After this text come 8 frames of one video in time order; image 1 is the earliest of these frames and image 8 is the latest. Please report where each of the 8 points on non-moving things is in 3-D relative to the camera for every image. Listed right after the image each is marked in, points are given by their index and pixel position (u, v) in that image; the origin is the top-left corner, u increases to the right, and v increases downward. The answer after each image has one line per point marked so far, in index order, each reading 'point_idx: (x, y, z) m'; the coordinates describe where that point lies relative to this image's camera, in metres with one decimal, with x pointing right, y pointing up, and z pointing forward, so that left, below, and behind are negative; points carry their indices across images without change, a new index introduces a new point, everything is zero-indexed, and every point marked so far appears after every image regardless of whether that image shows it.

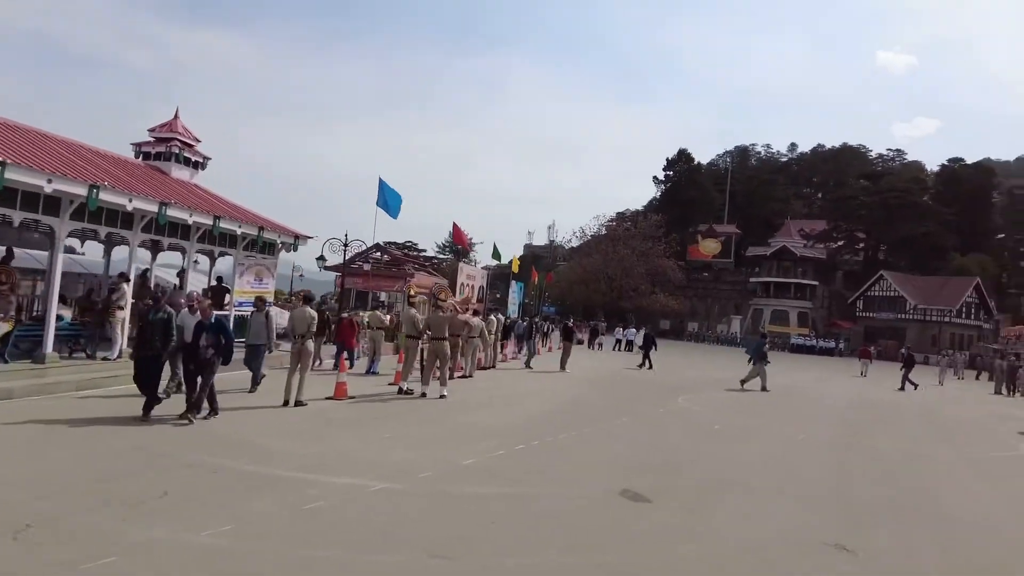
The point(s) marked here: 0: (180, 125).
0: (-9.5, +4.7, +18.6) m
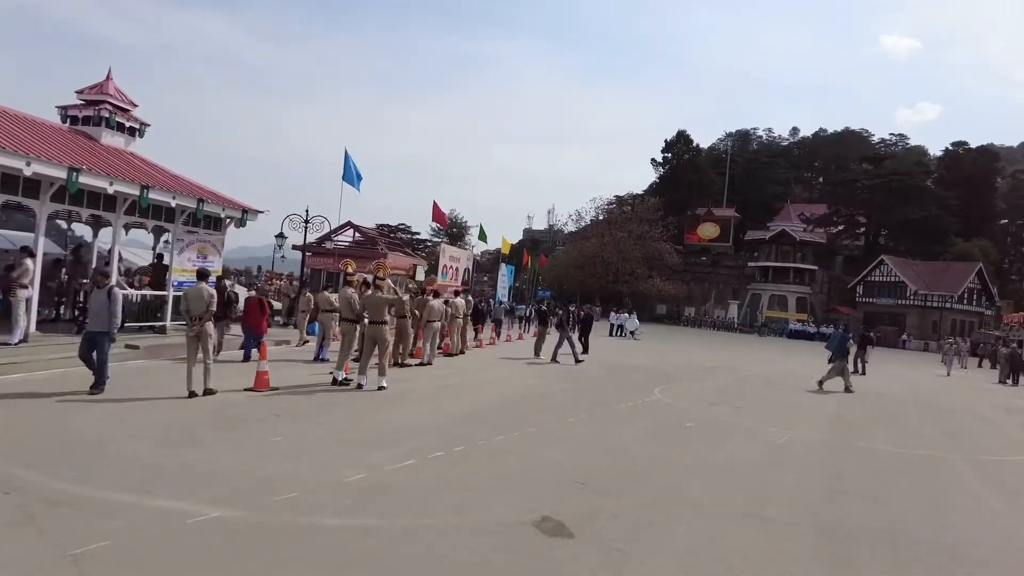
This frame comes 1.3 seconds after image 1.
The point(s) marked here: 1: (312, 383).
0: (-10.4, +5.2, +16.9) m
1: (-3.8, -1.8, +12.3) m
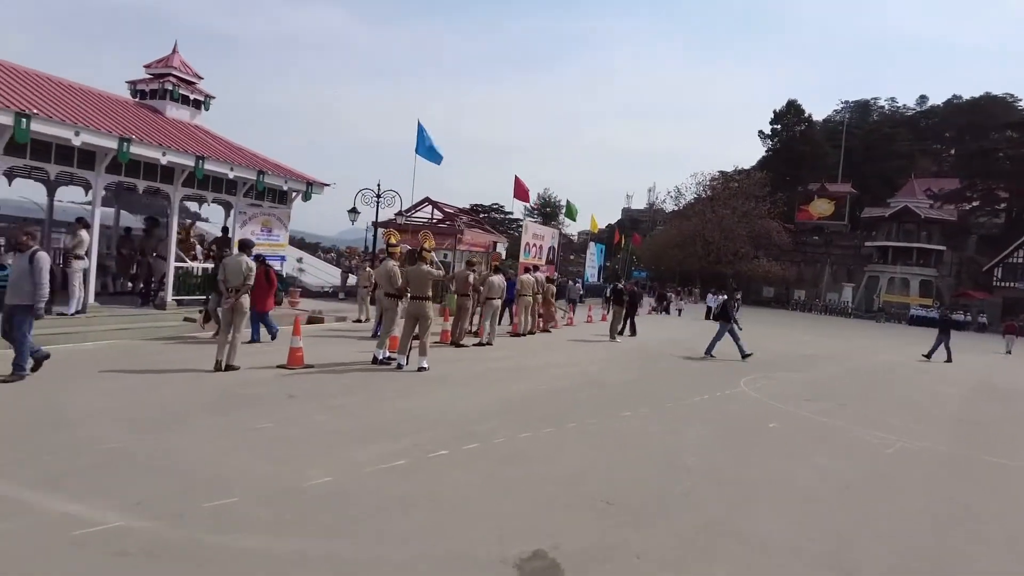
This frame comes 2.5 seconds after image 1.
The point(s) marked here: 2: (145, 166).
0: (-8.7, +5.9, +16.8) m
1: (-2.8, -1.3, +11.5) m
2: (-8.0, +2.7, +14.2) m
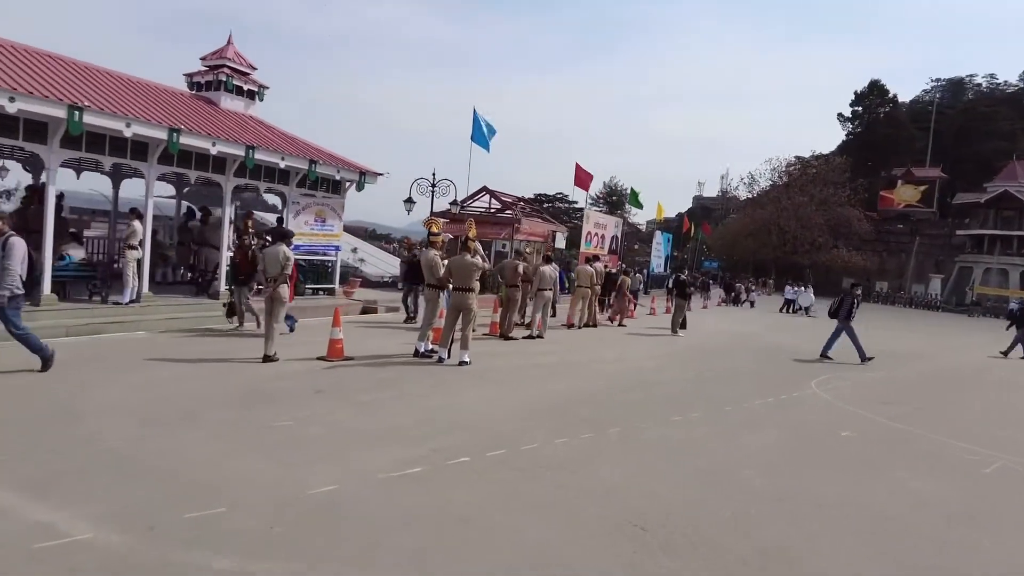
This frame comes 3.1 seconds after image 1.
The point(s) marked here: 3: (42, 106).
0: (-7.3, +6.2, +16.9) m
1: (-2.0, -1.1, +11.1) m
2: (-6.9, +2.9, +14.3) m
3: (-7.9, +3.0, +11.0) m
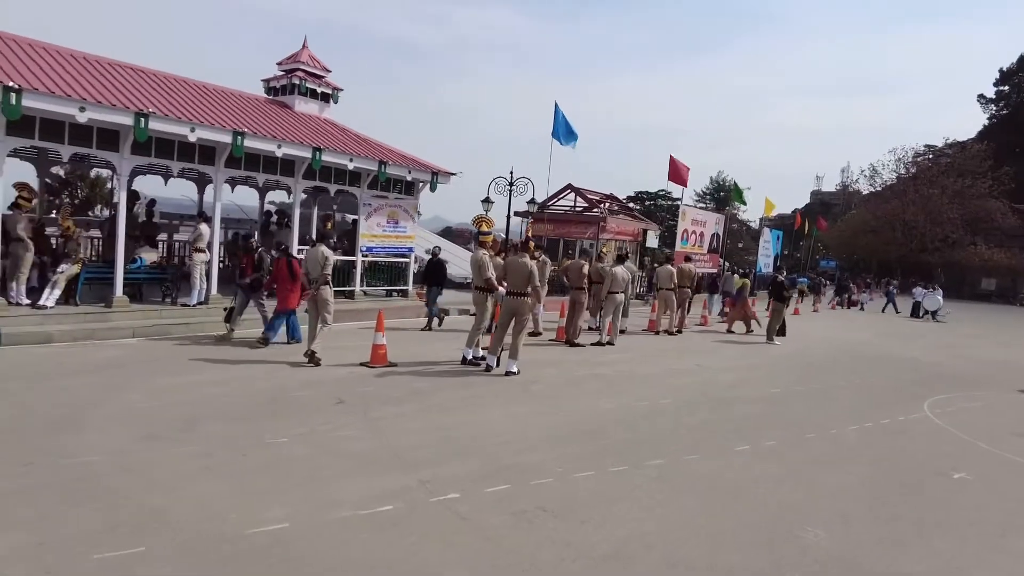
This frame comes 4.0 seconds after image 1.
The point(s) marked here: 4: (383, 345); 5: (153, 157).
0: (-5.4, +6.1, +17.0) m
1: (-1.1, -1.2, +10.5) m
2: (-5.5, +2.8, +14.4) m
3: (-6.9, +3.0, +11.2) m
4: (-2.0, -0.9, +9.7) m
5: (-6.9, +2.5, +12.5) m
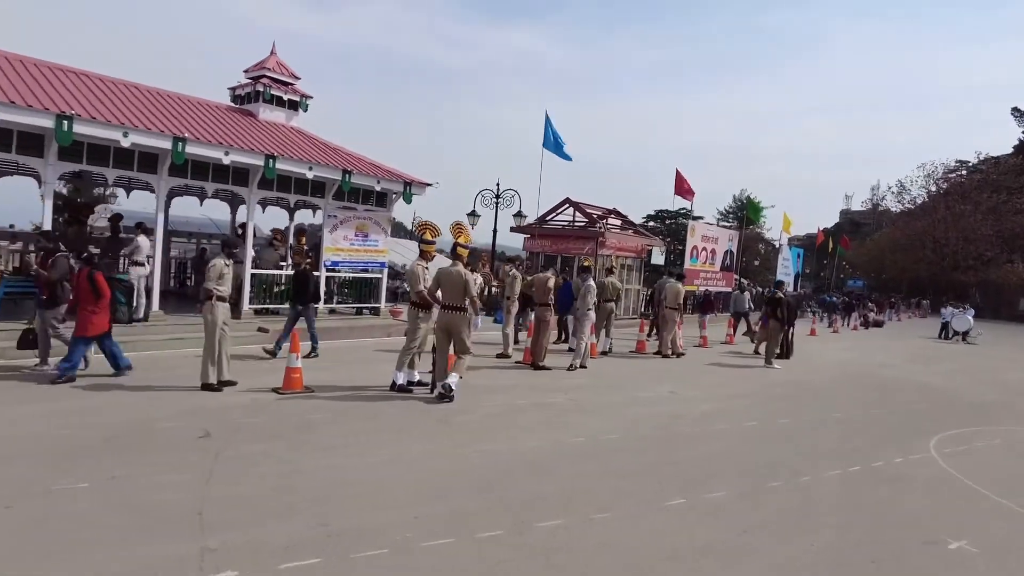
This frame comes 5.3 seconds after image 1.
0: (-6.0, +5.7, +16.2) m
1: (-2.0, -1.4, +9.3) m
2: (-6.1, +2.5, +13.5) m
3: (-7.7, +2.7, +10.4) m
4: (-2.8, -1.1, +8.6) m
5: (-7.6, +2.2, +11.6) m
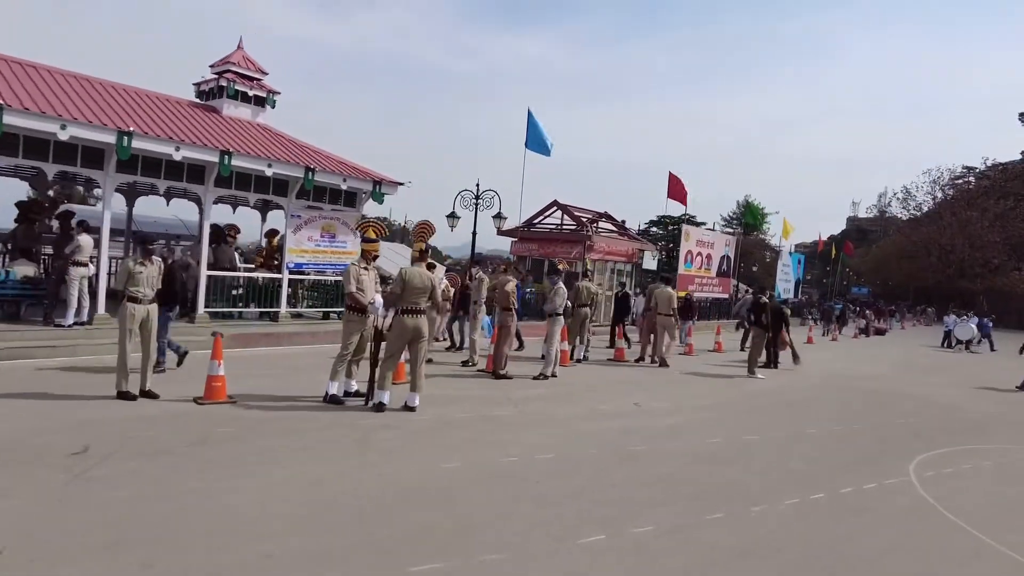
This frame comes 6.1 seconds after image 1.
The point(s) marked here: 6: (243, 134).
0: (-6.6, +5.6, +15.6) m
1: (-2.7, -1.4, +8.6) m
2: (-6.8, +2.4, +12.8) m
3: (-8.4, +2.7, +9.8) m
4: (-3.5, -1.1, +7.9) m
5: (-8.3, +2.2, +11.0) m
6: (-6.0, +3.5, +14.6) m
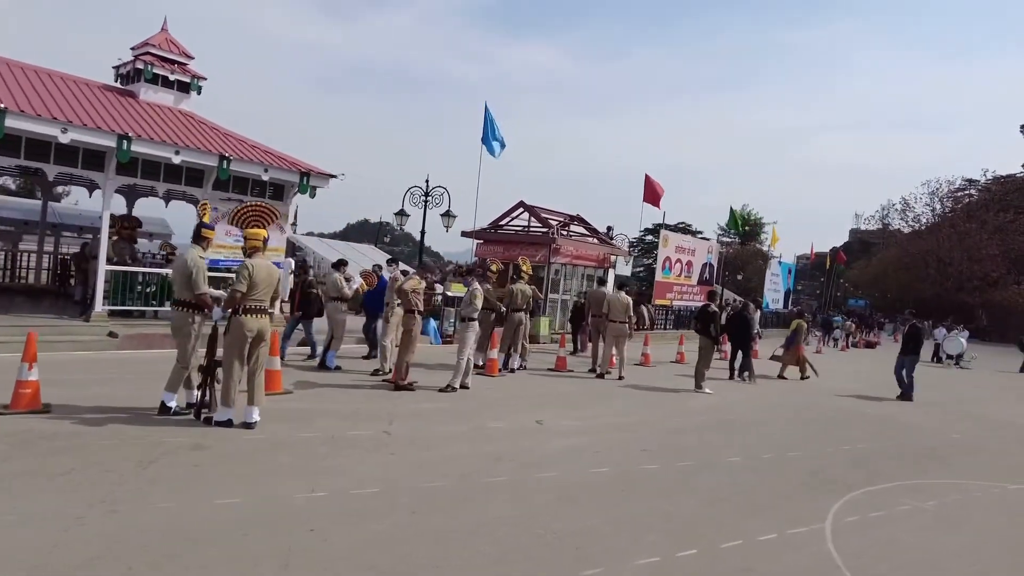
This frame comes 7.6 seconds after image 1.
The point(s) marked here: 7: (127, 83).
0: (-7.8, +5.7, +14.5) m
1: (-4.1, -1.3, +7.3) m
2: (-8.1, +2.5, +11.7) m
3: (-9.8, +2.9, +8.7) m
4: (-4.9, -1.0, +6.7) m
5: (-9.6, +2.3, +9.9) m
6: (-7.3, +3.5, +13.5) m
7: (-8.6, +4.6, +14.6) m
